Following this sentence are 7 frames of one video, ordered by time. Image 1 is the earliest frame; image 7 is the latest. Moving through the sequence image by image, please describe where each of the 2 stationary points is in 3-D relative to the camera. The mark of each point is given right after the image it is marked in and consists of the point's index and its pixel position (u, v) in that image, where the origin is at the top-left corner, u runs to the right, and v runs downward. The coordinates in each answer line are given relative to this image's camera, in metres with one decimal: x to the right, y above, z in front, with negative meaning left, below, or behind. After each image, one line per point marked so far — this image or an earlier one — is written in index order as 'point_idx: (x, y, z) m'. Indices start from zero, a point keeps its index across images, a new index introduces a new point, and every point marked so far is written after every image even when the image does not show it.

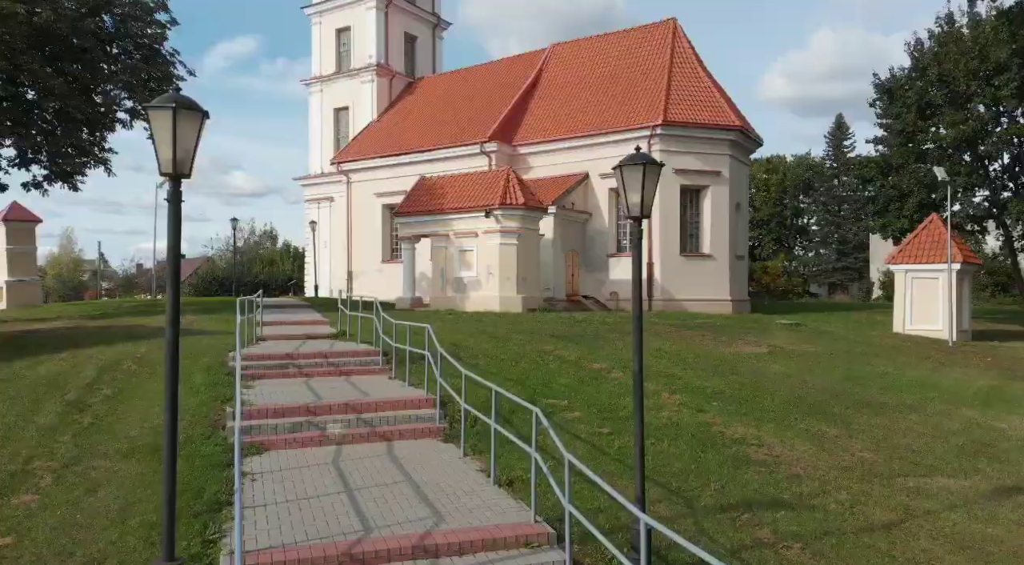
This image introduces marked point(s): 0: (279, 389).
0: (-3.2, -1.5, +10.2) m
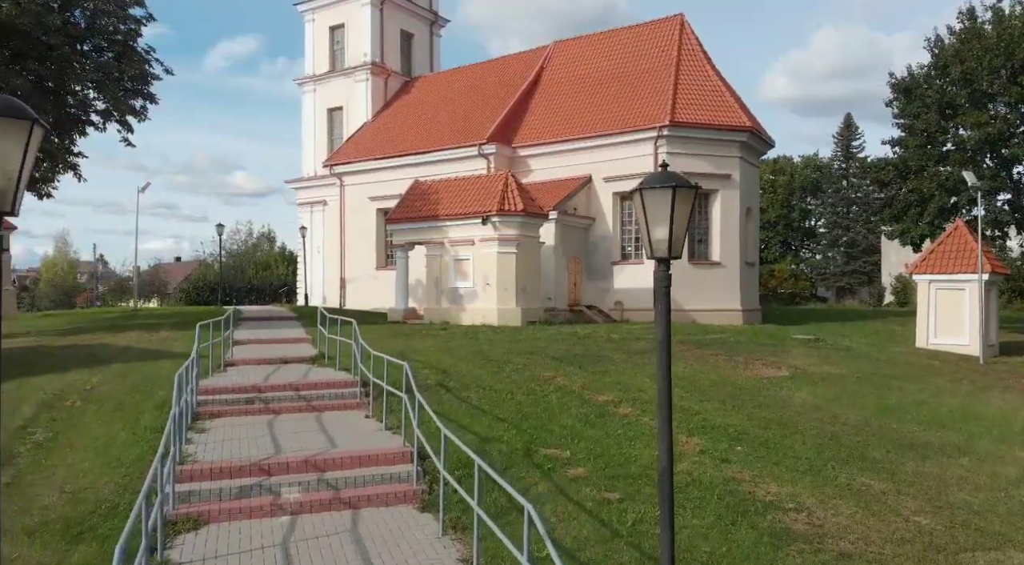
0: (-3.3, -1.8, +8.8) m
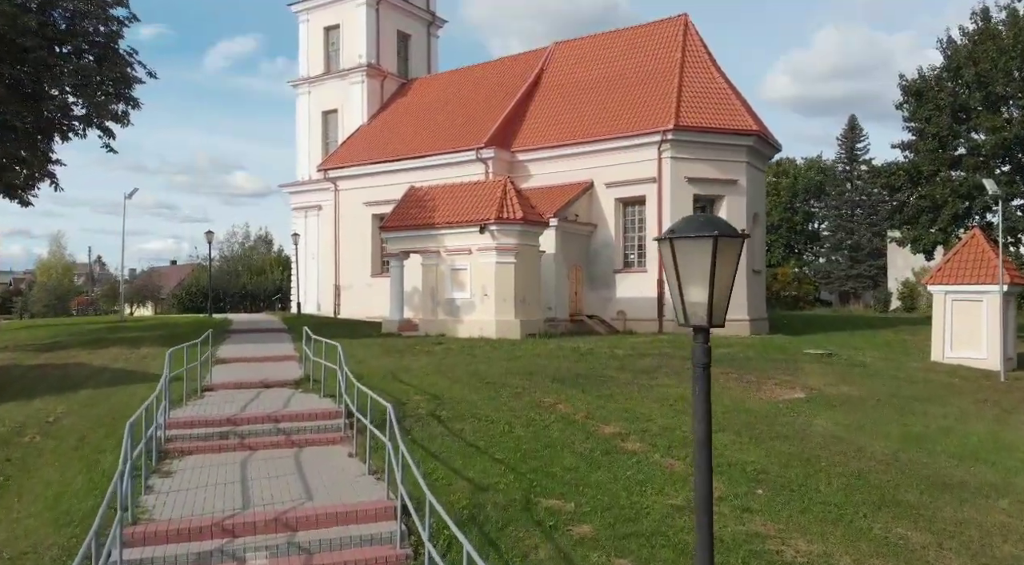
0: (-3.3, -2.1, +8.0) m
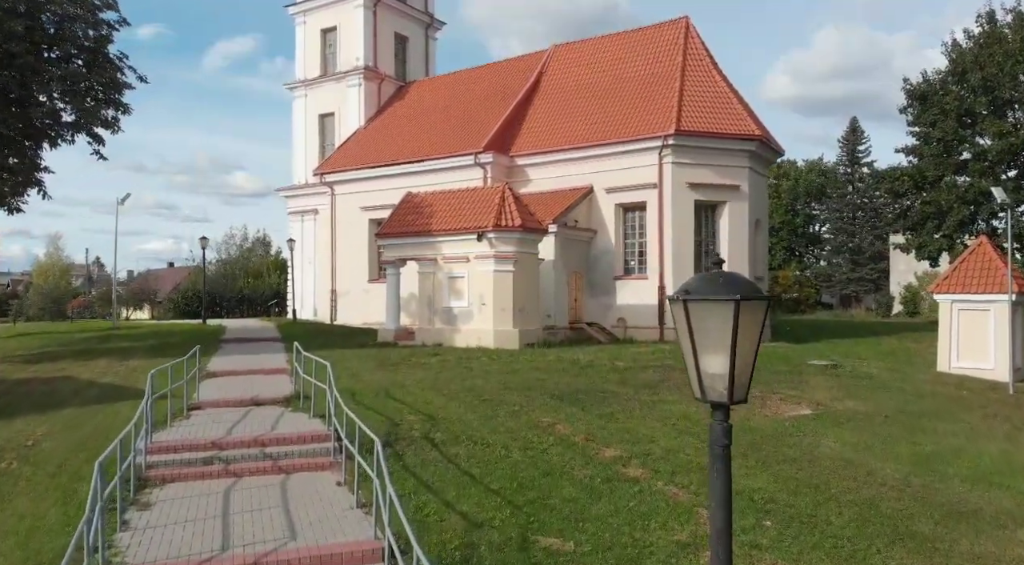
0: (-3.3, -2.4, +7.6) m
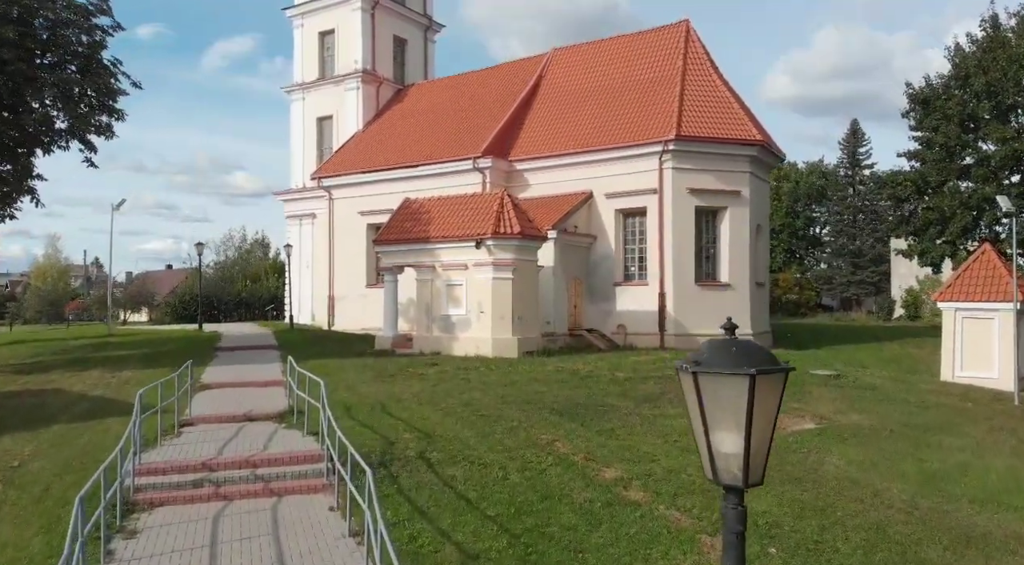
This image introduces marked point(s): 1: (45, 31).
0: (-3.4, -2.6, +7.3) m
1: (-11.3, +6.1, +18.0) m
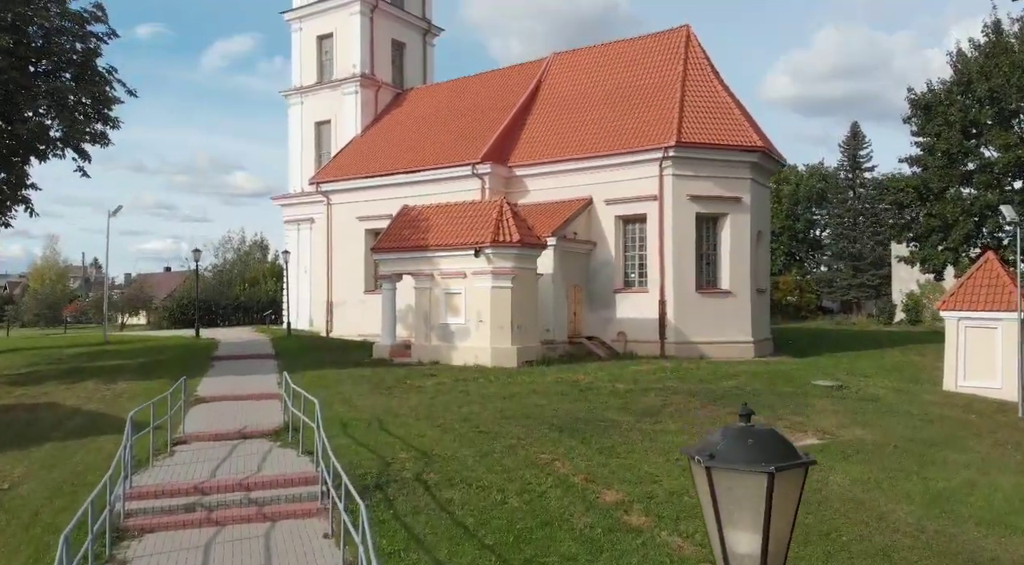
0: (-3.4, -2.8, +7.2) m
1: (-11.3, +5.8, +17.9) m
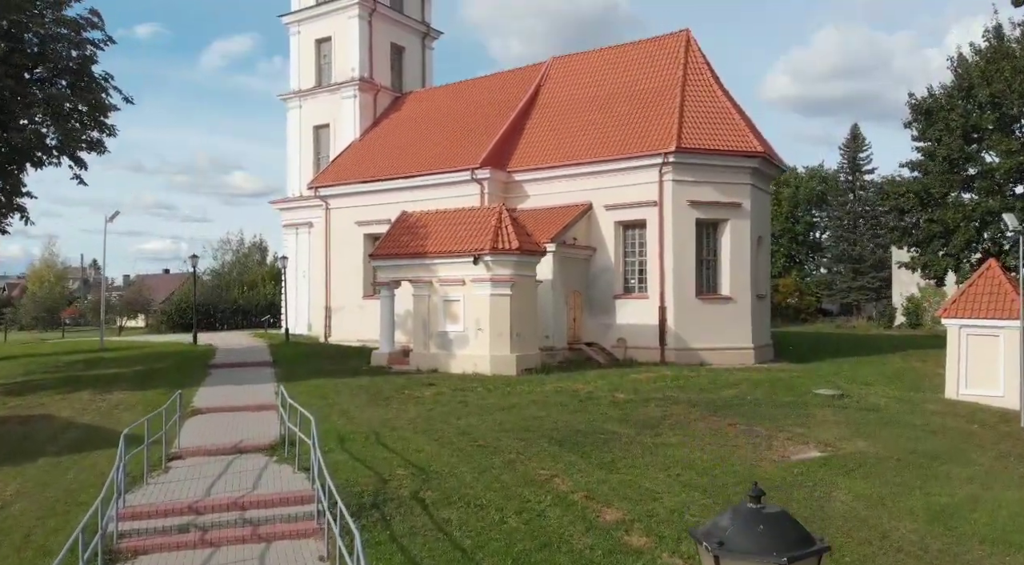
0: (-3.4, -3.0, +7.0) m
1: (-11.3, +5.6, +17.7) m
